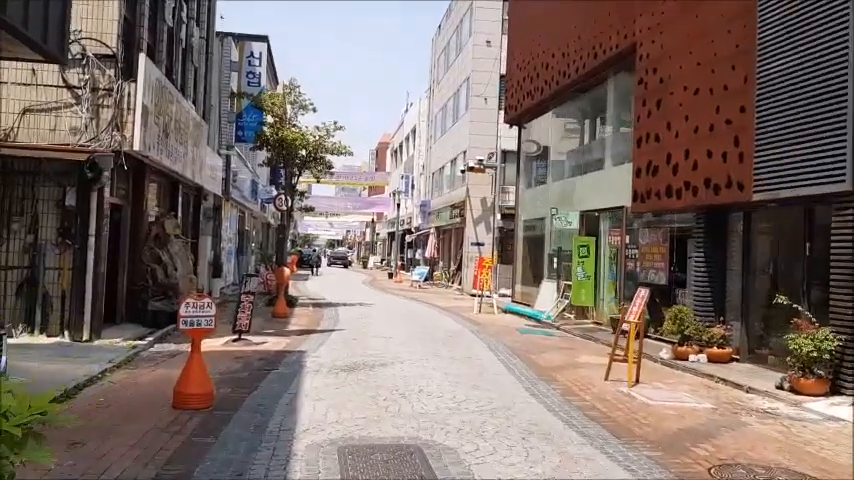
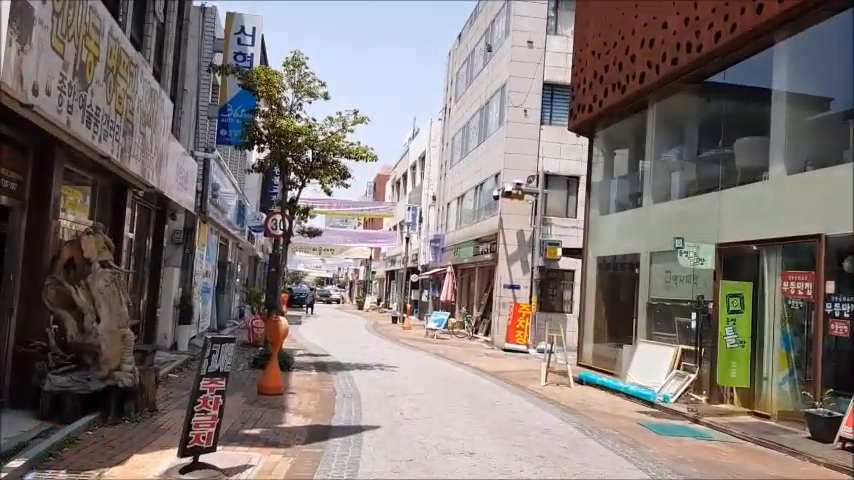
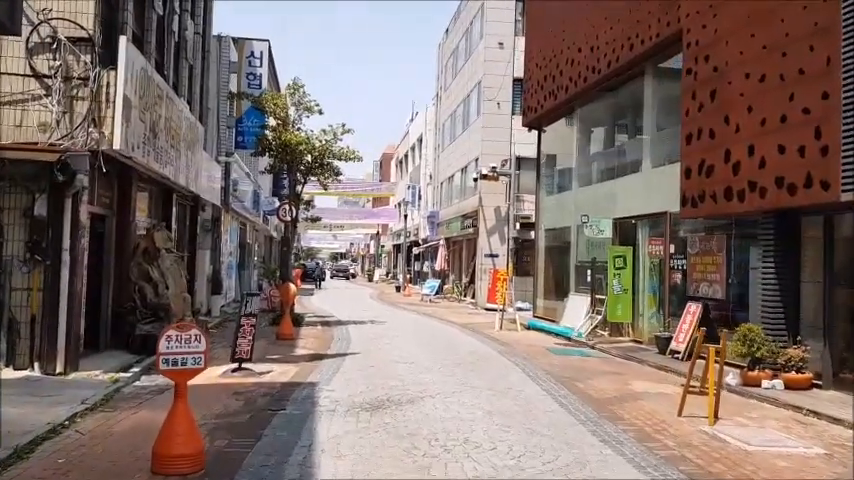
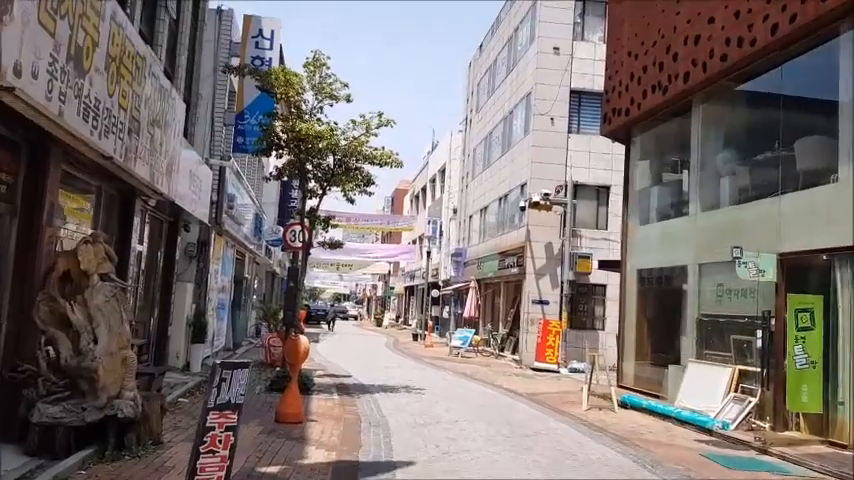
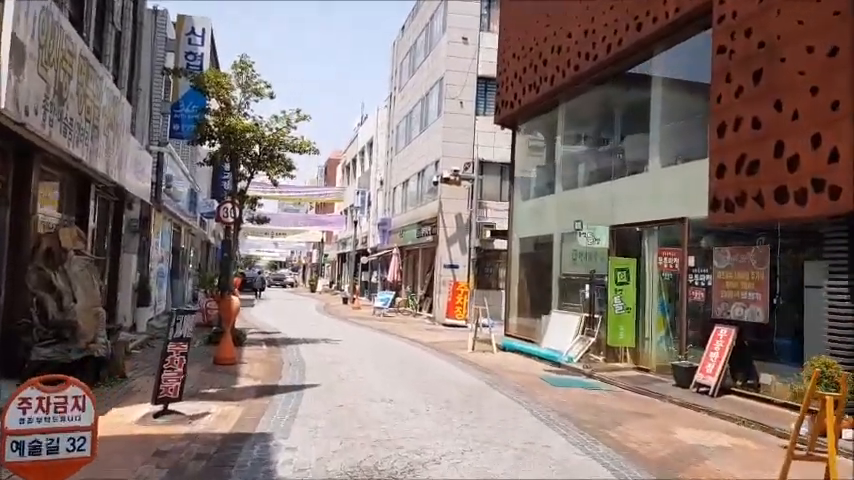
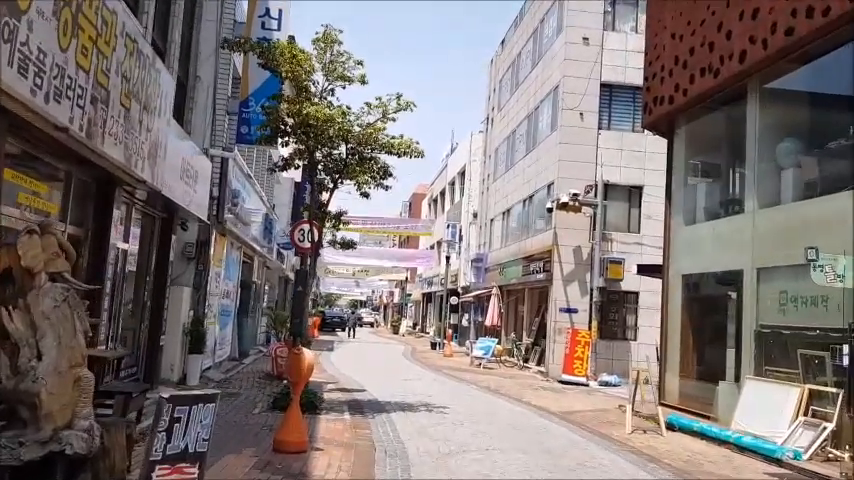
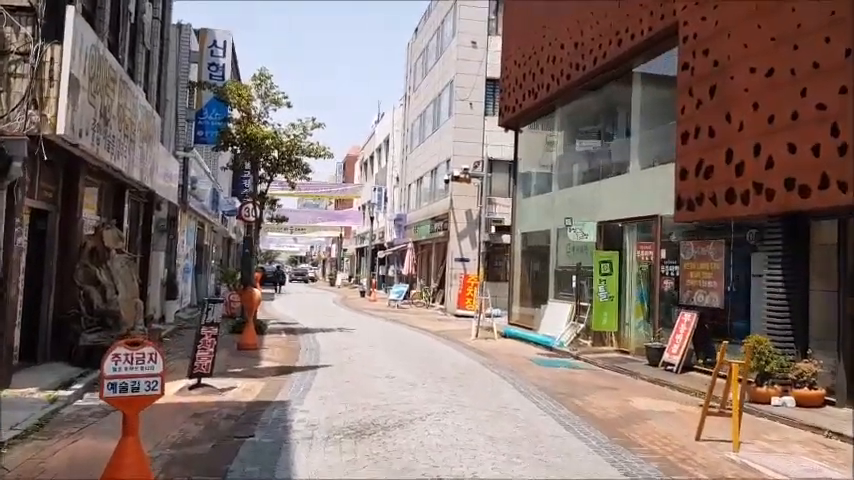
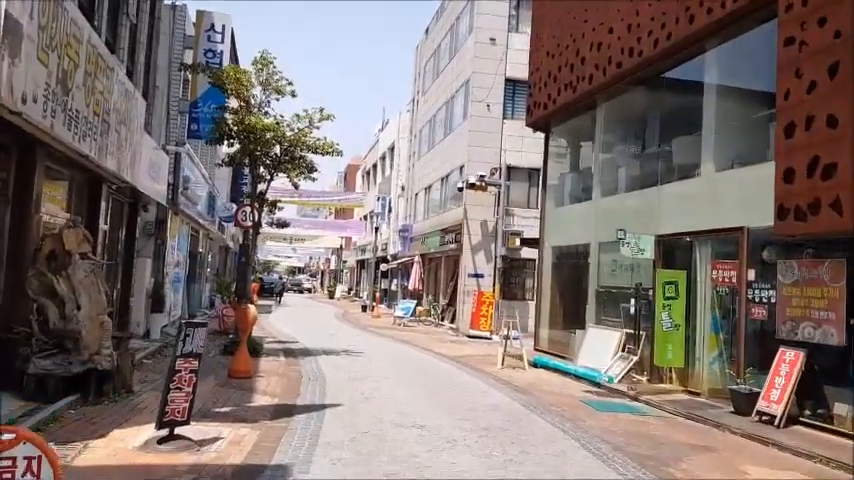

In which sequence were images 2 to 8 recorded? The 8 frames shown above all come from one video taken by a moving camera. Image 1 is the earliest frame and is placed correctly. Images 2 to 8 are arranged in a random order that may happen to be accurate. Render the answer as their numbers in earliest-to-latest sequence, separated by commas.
3, 7, 5, 8, 2, 4, 6
